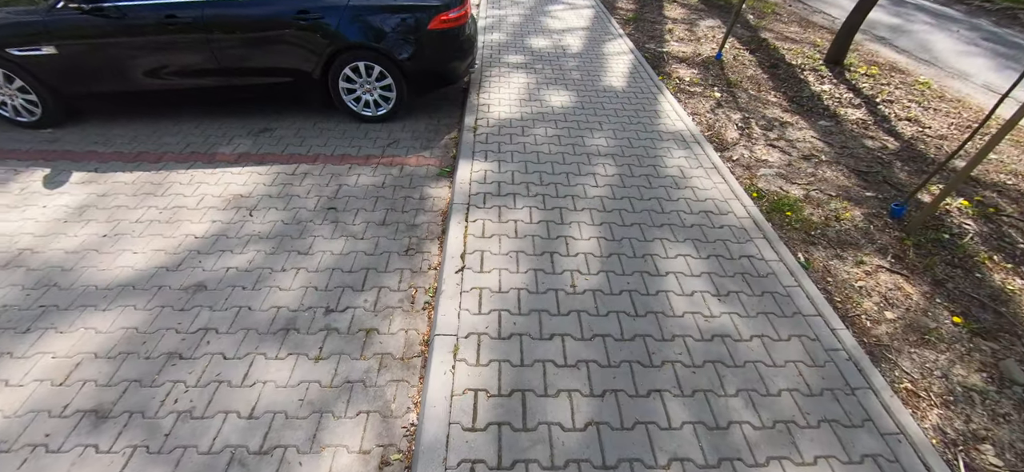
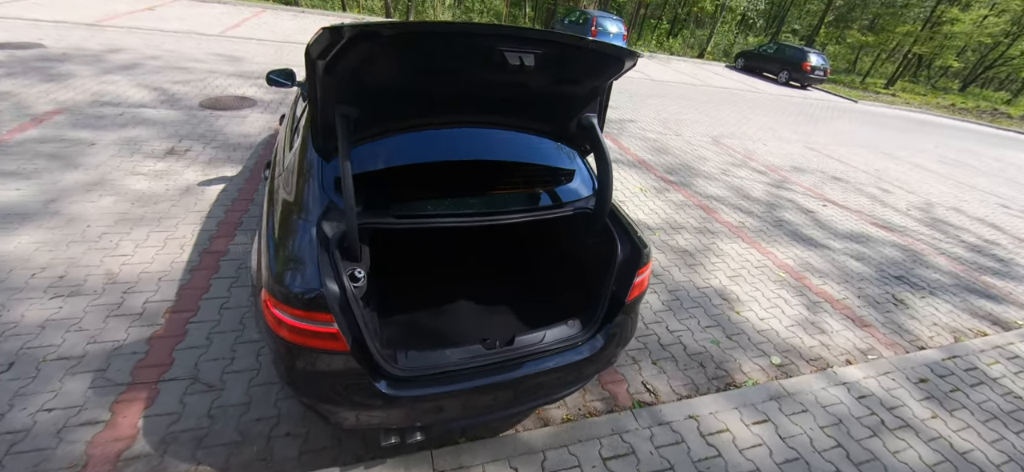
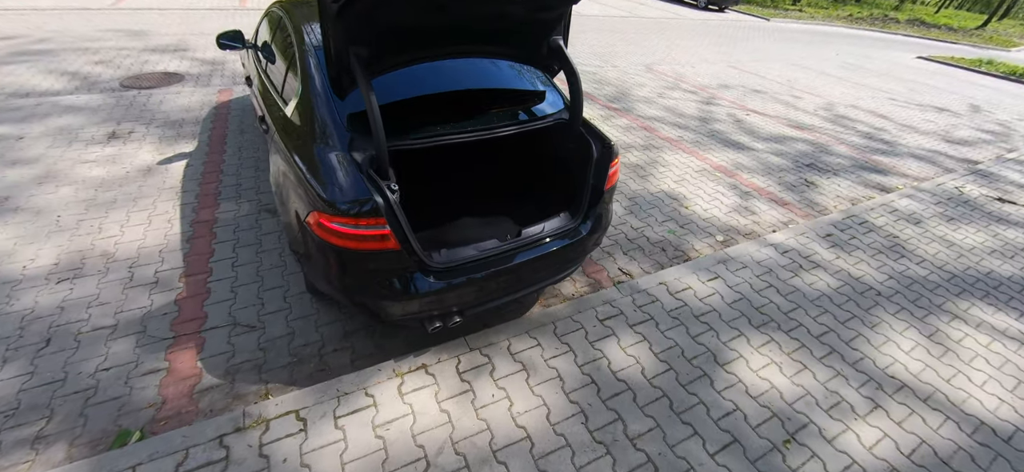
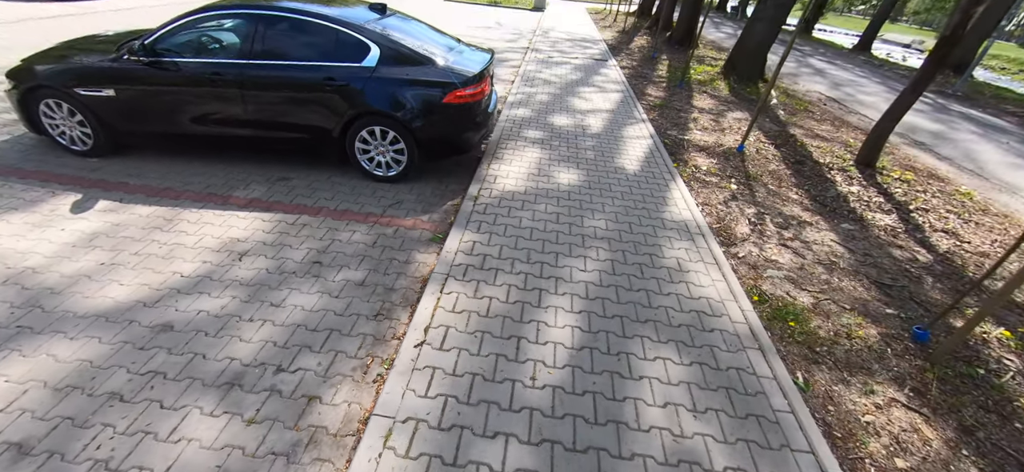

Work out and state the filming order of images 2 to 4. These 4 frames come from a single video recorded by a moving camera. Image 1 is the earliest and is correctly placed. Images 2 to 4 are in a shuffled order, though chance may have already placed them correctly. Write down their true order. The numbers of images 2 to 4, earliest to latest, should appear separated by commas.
4, 3, 2
